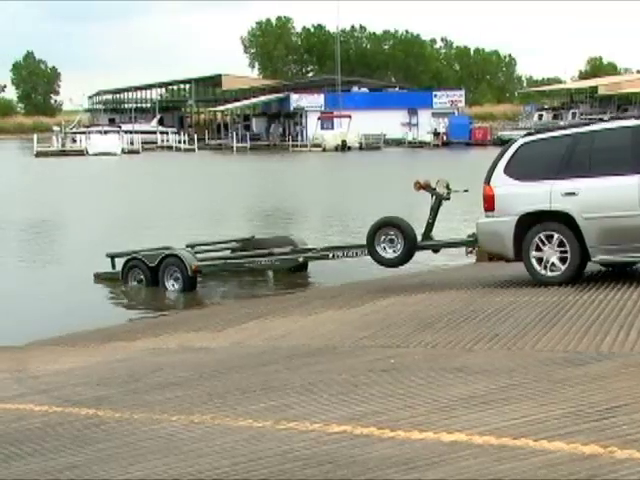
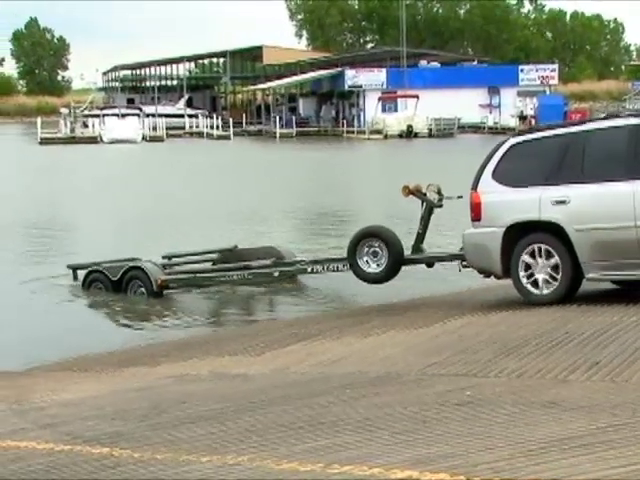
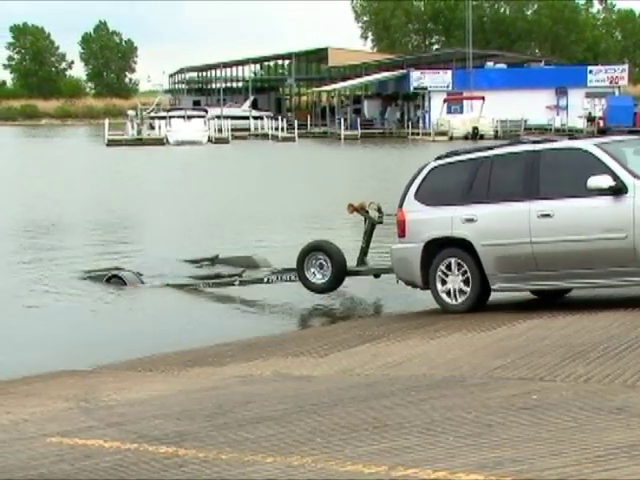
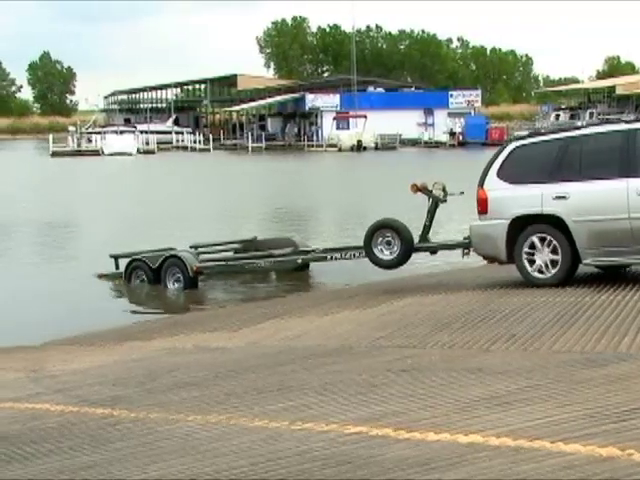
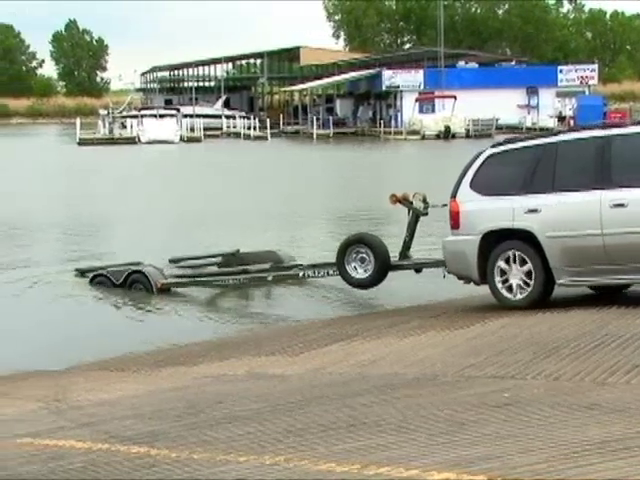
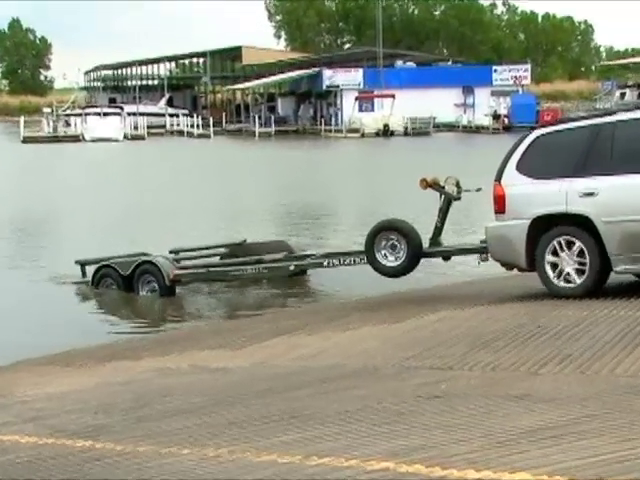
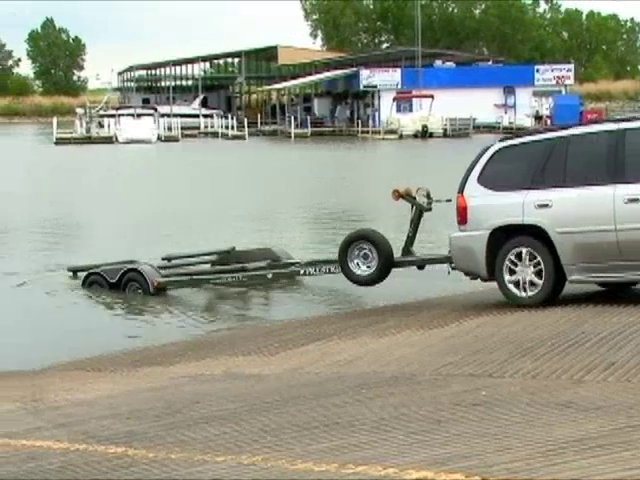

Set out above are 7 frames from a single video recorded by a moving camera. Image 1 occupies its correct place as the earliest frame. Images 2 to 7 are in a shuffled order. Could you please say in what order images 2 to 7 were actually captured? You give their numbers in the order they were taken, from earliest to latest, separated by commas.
4, 6, 2, 7, 5, 3
